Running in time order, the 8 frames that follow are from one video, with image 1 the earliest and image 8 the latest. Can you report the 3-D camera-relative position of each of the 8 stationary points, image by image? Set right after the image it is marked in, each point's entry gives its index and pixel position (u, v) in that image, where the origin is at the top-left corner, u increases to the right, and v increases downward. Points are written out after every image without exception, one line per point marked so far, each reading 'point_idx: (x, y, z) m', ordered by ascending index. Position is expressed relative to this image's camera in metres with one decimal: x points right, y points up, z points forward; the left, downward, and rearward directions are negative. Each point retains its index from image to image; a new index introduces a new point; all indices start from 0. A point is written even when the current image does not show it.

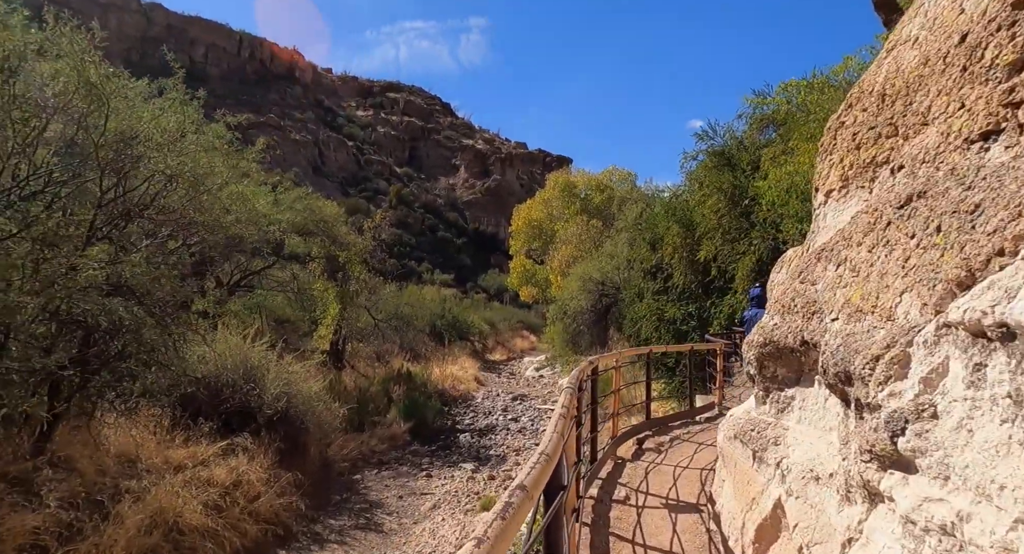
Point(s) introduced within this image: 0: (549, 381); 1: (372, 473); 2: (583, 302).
0: (+1.0, -2.7, +17.6) m
1: (-1.8, -2.5, +8.9) m
2: (+1.7, -0.6, +16.2) m
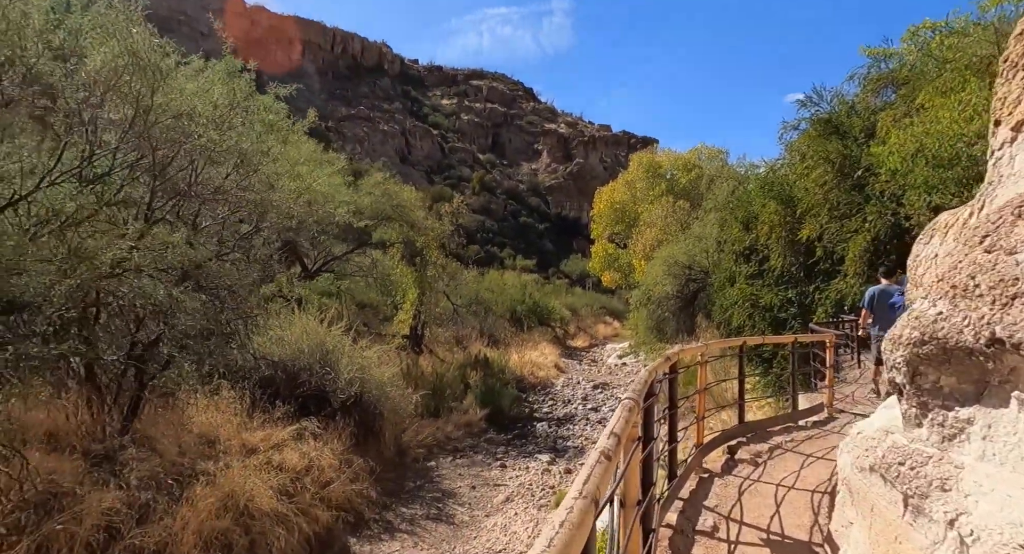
0: (+3.1, -2.3, +17.0) m
1: (-0.8, -2.3, +8.7) m
2: (+3.6, -0.2, +15.4) m
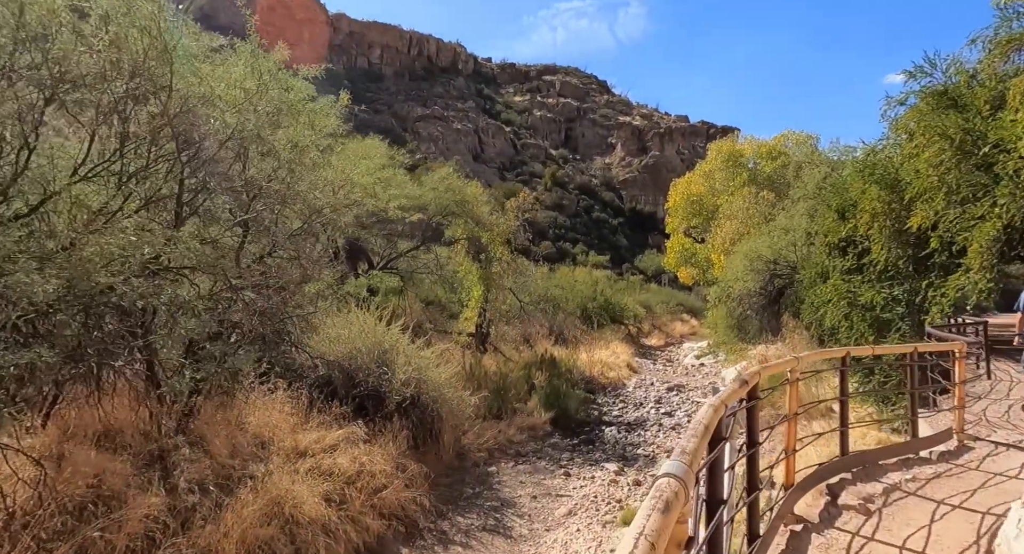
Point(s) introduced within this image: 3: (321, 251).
0: (+4.7, -2.2, +16.1) m
1: (0.0, -2.2, +8.2) m
2: (+5.1, -0.1, +14.5) m
3: (-2.3, +0.3, +8.0) m
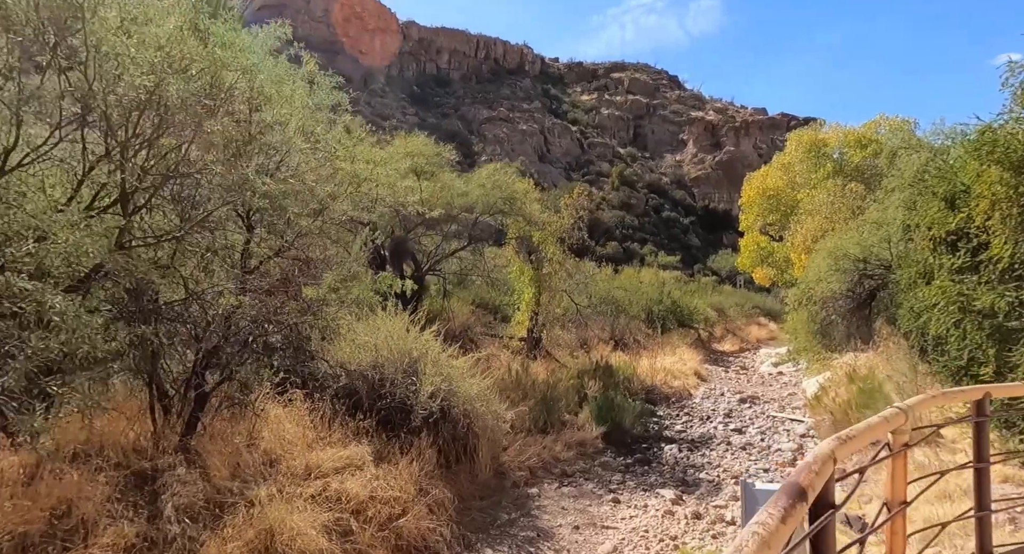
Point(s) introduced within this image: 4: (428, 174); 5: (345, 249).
0: (+5.9, -2.2, +14.6) m
1: (+0.4, -2.2, +7.3) m
2: (+6.1, -0.1, +13.0) m
3: (-1.9, +0.3, +7.3) m
4: (-1.3, +1.6, +10.7) m
5: (-1.8, +0.3, +7.6) m
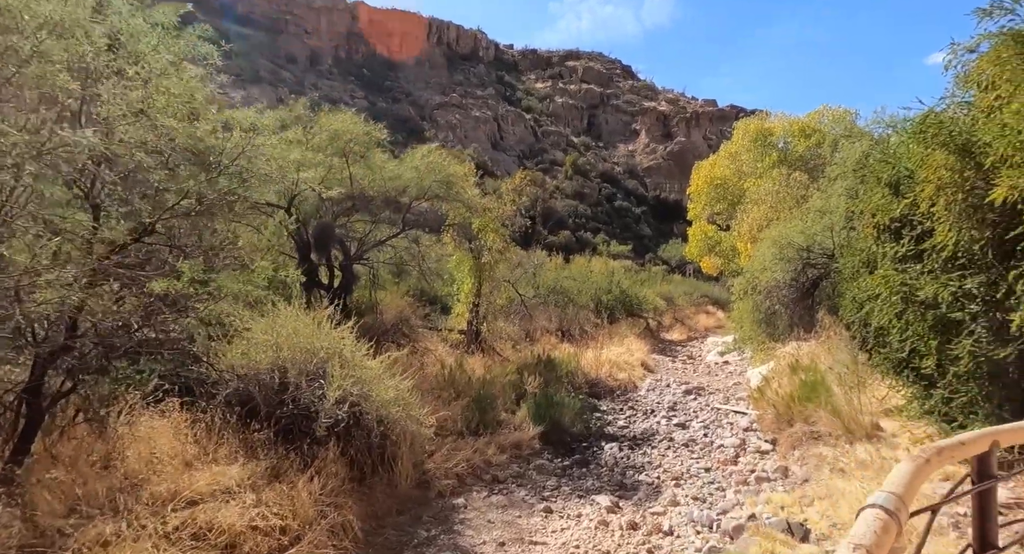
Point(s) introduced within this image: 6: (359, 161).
0: (+4.7, -2.0, +14.4) m
1: (-0.3, -2.1, +6.7) m
2: (+5.0, 0.0, +12.7) m
3: (-2.6, +0.4, +6.5) m
4: (-2.3, +1.8, +10.0) m
5: (-2.6, +0.4, +6.9) m
6: (-2.1, +1.6, +9.4) m
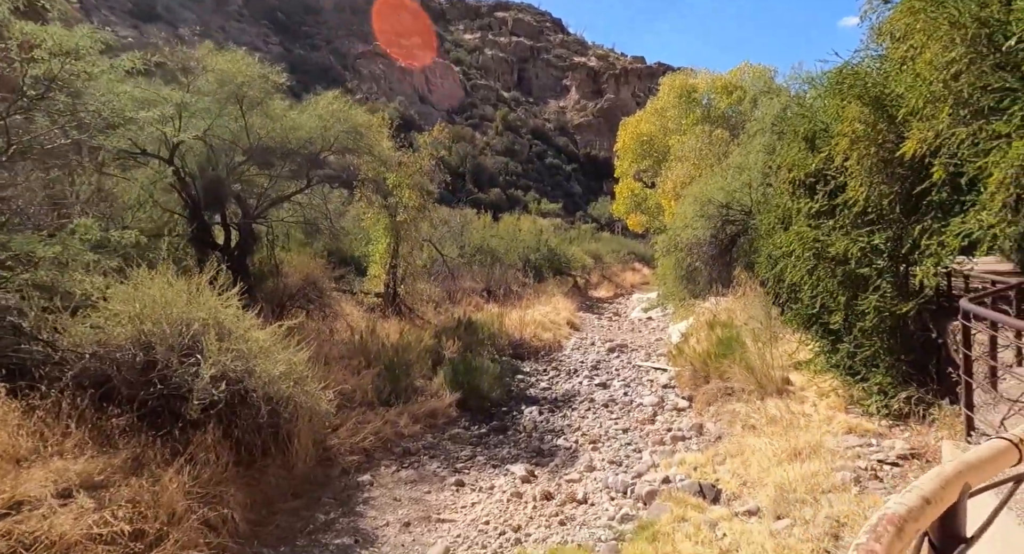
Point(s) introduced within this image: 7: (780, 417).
0: (+3.1, -1.1, +14.4) m
1: (-1.2, -1.8, +6.3) m
2: (+3.5, +0.8, +12.7) m
3: (-3.4, +0.7, +5.7) m
4: (-3.4, +2.3, +9.1) m
5: (-3.5, +0.7, +6.1) m
6: (-3.2, +2.1, +8.5) m
7: (+2.7, -1.4, +6.8) m
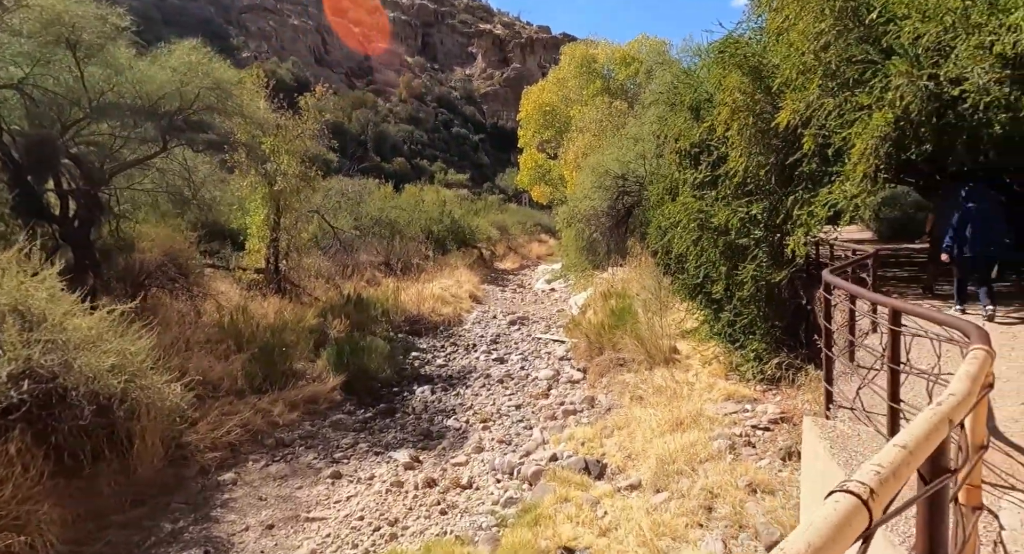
0: (+1.0, -0.5, +14.4) m
1: (-2.2, -1.6, +5.9) m
2: (+1.6, +1.4, +12.7) m
3: (-4.4, +0.8, +5.0) m
4: (-4.9, +2.5, +8.2) m
5: (-4.5, +0.8, +5.3) m
6: (-4.6, +2.3, +7.7) m
7: (+1.5, -1.1, +6.9) m
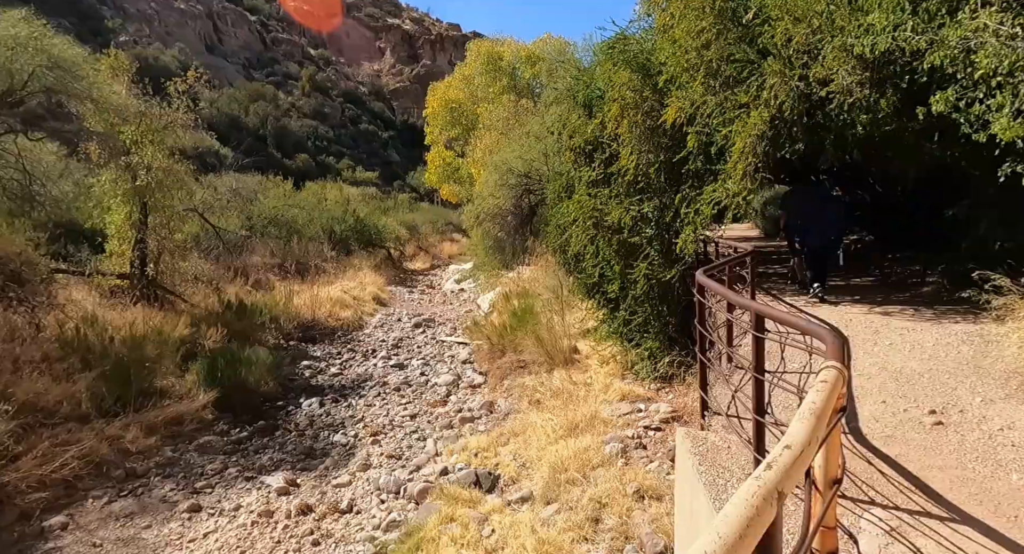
0: (-1.0, -0.5, +14.1) m
1: (-3.1, -1.7, +5.3) m
2: (-0.2, +1.4, +12.4) m
3: (-5.2, +0.7, +4.1) m
4: (-6.1, +2.4, +7.2) m
5: (-5.3, +0.7, +4.4) m
6: (-5.8, +2.2, +6.7) m
7: (+0.5, -1.1, +6.7) m
